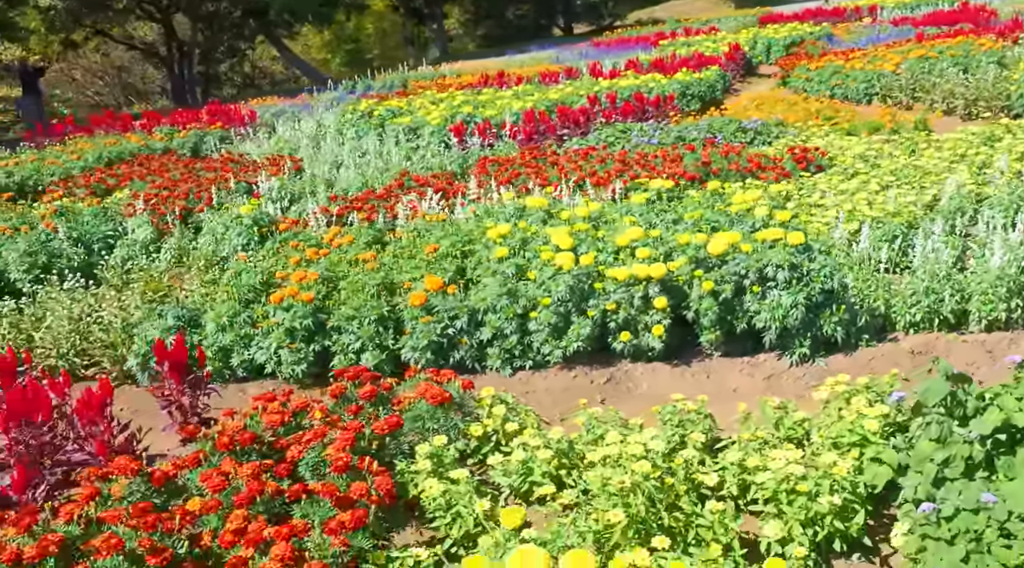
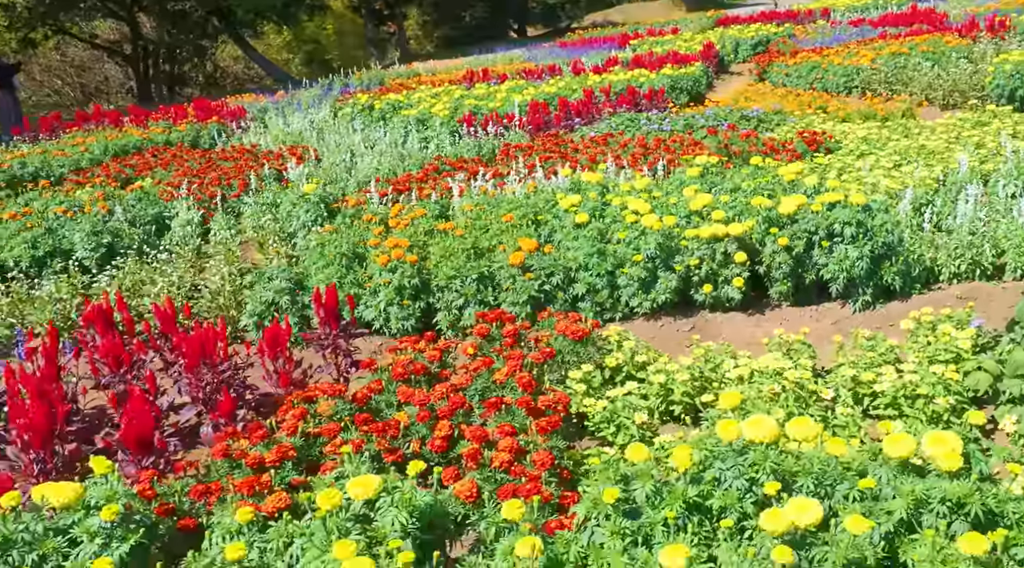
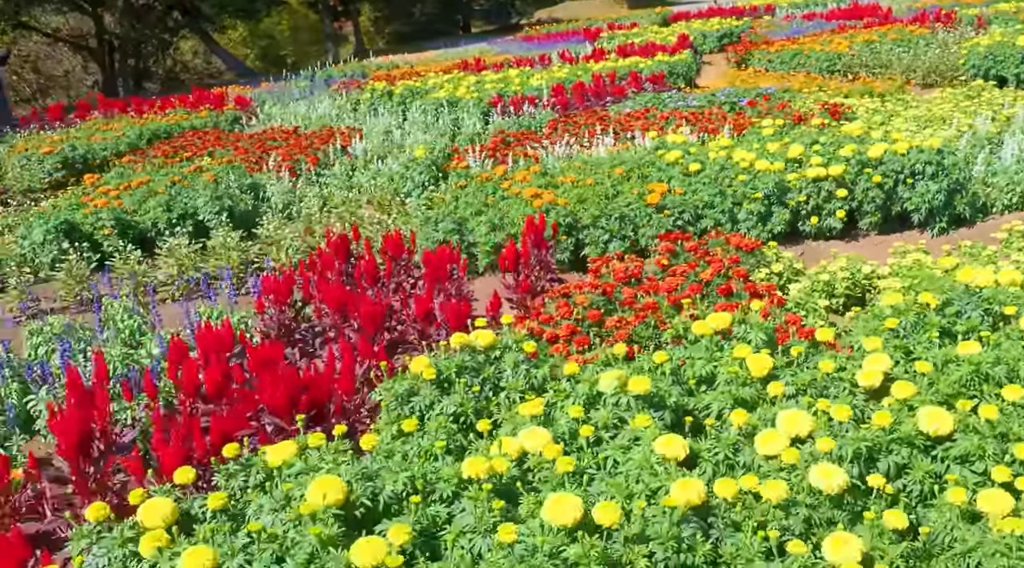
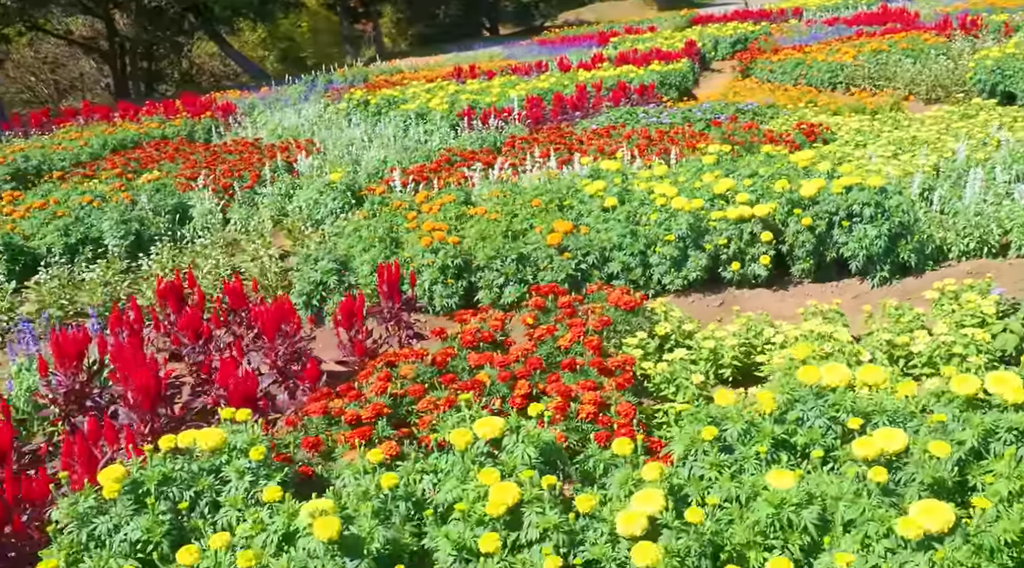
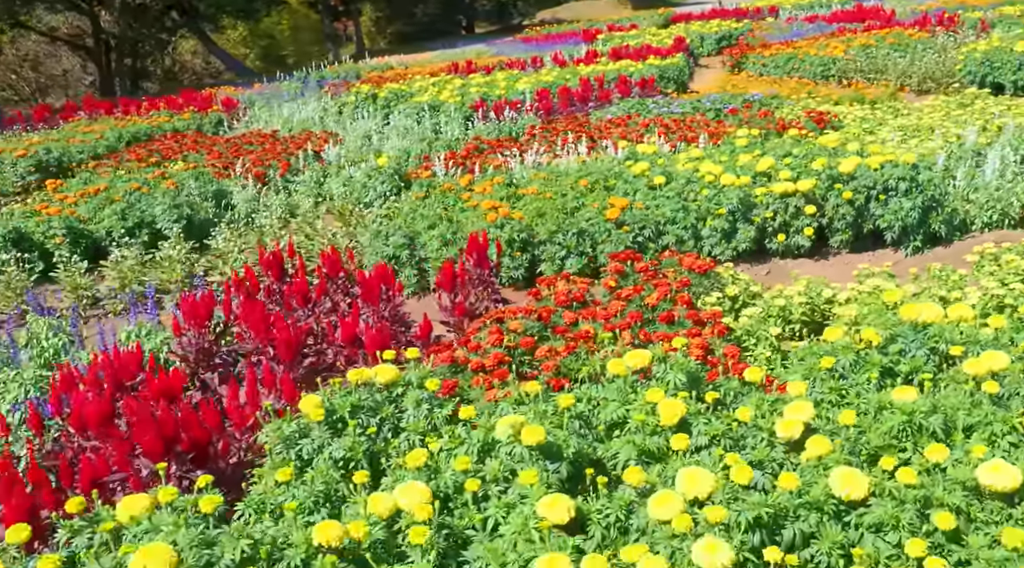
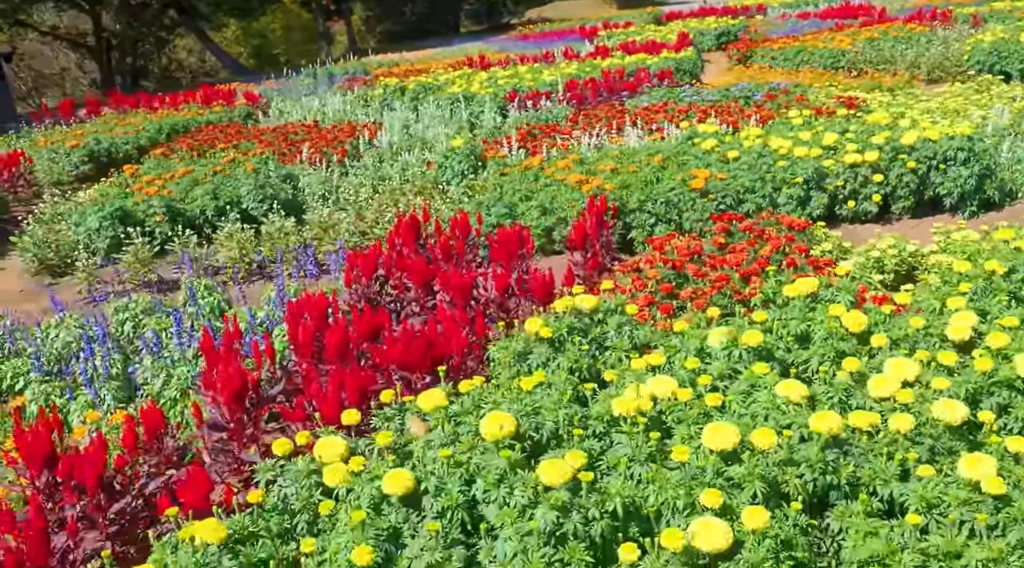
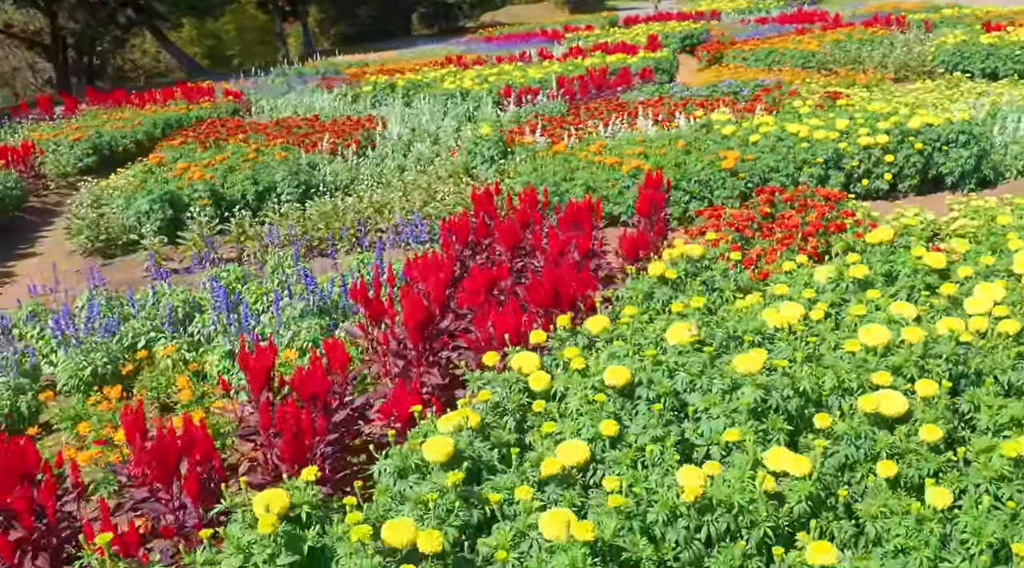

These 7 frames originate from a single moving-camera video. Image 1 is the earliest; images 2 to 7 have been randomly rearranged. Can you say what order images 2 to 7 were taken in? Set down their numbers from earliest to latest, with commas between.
2, 4, 5, 3, 6, 7
